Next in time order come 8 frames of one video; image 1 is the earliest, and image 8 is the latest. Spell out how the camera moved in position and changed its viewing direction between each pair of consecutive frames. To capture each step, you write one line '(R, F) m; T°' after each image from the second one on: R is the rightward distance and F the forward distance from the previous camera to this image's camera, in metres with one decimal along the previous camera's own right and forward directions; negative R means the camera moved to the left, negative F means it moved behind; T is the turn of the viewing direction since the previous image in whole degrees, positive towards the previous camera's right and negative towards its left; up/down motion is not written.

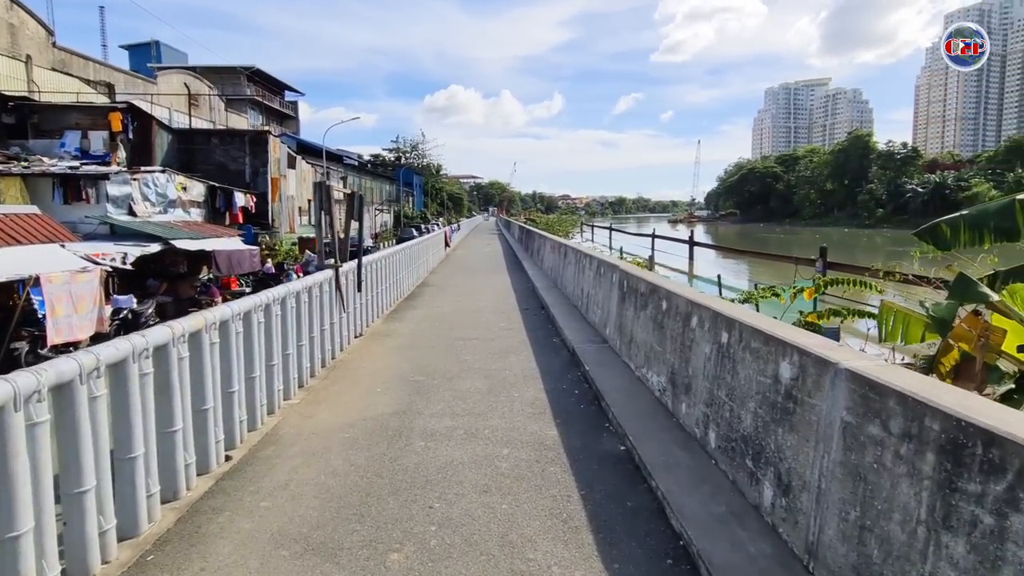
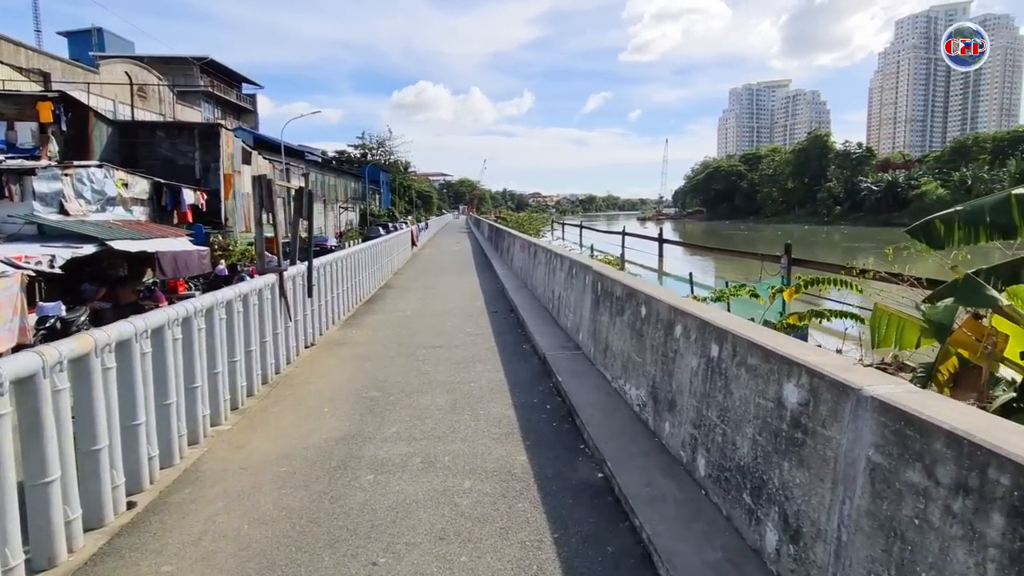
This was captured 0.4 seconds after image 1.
(0.0, +0.4) m; +4°
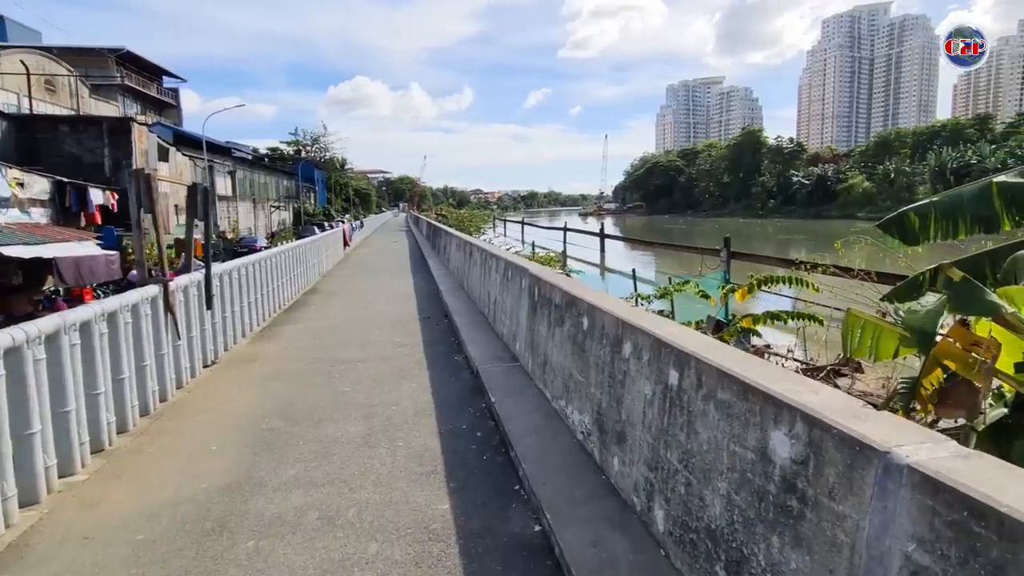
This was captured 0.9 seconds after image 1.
(+0.2, +0.5) m; +5°
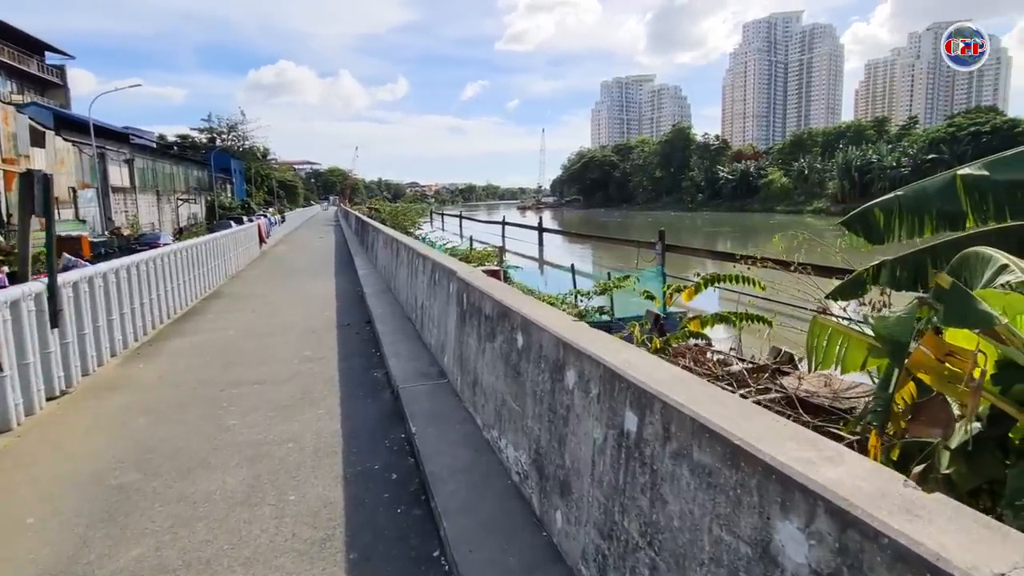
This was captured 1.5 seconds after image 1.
(+0.1, +0.5) m; +7°
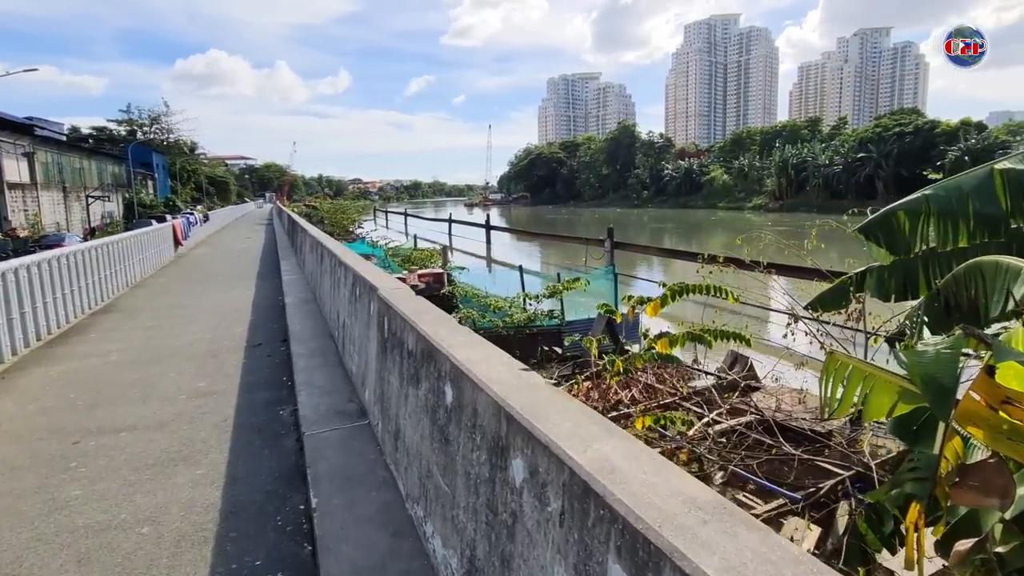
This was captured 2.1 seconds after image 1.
(+0.1, +0.6) m; +5°
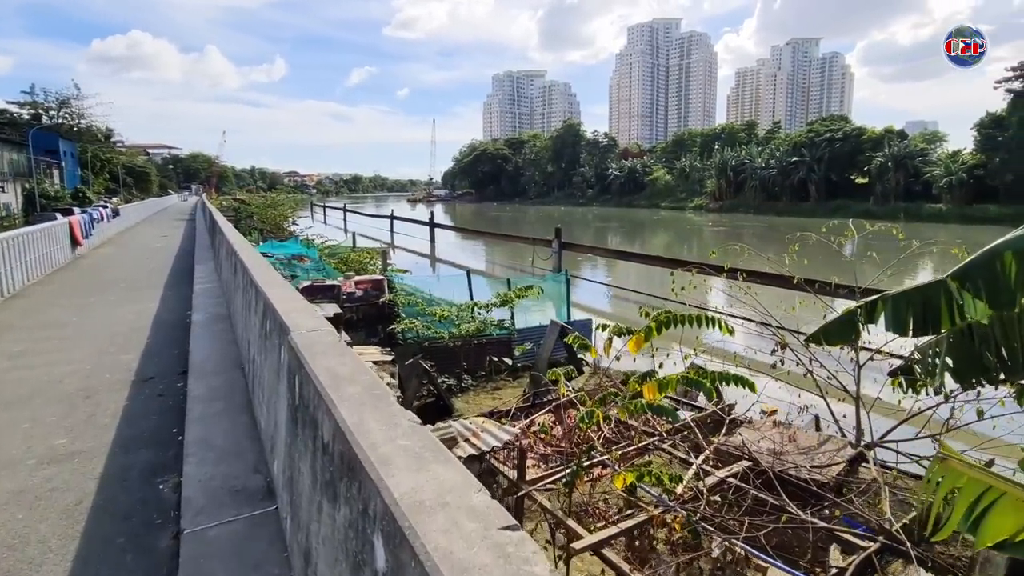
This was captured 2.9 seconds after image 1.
(-0.1, +0.6) m; +6°
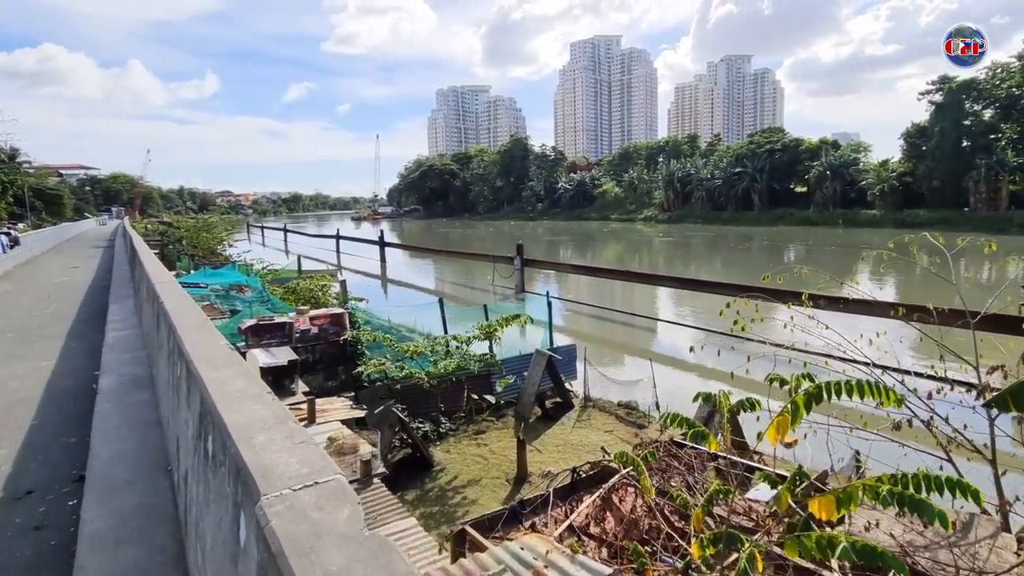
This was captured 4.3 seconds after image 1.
(-0.4, +0.9) m; +6°
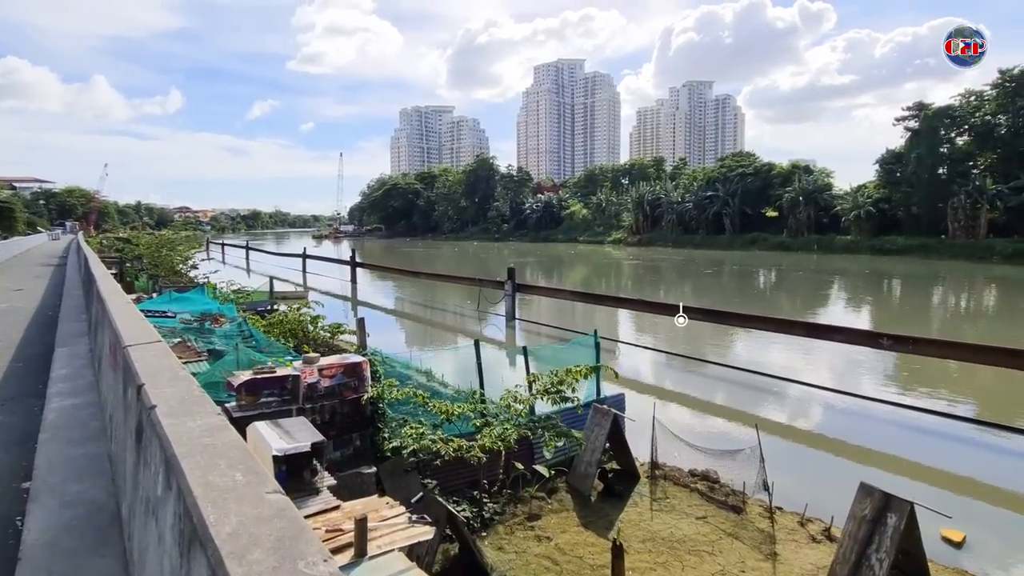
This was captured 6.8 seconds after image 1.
(-1.1, +1.4) m; +4°
